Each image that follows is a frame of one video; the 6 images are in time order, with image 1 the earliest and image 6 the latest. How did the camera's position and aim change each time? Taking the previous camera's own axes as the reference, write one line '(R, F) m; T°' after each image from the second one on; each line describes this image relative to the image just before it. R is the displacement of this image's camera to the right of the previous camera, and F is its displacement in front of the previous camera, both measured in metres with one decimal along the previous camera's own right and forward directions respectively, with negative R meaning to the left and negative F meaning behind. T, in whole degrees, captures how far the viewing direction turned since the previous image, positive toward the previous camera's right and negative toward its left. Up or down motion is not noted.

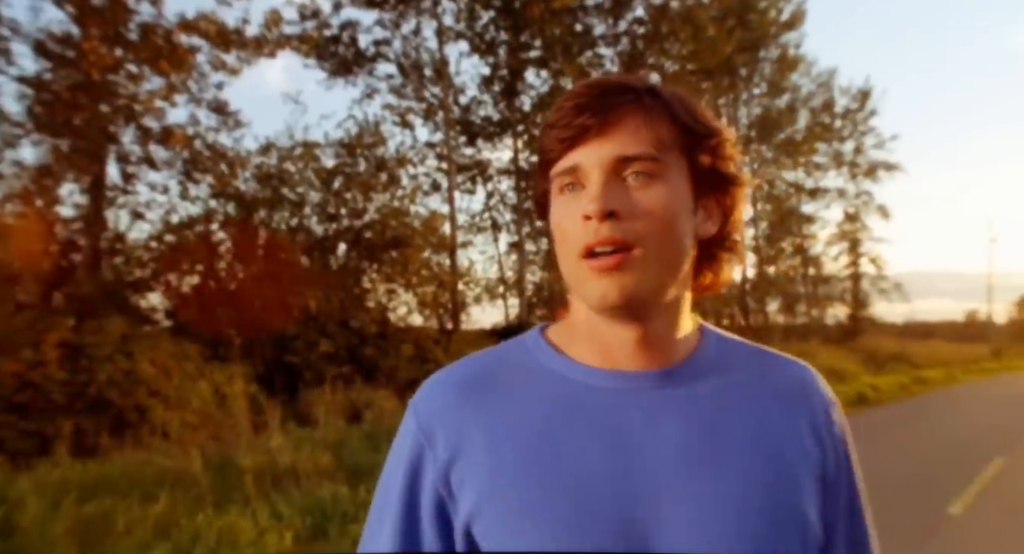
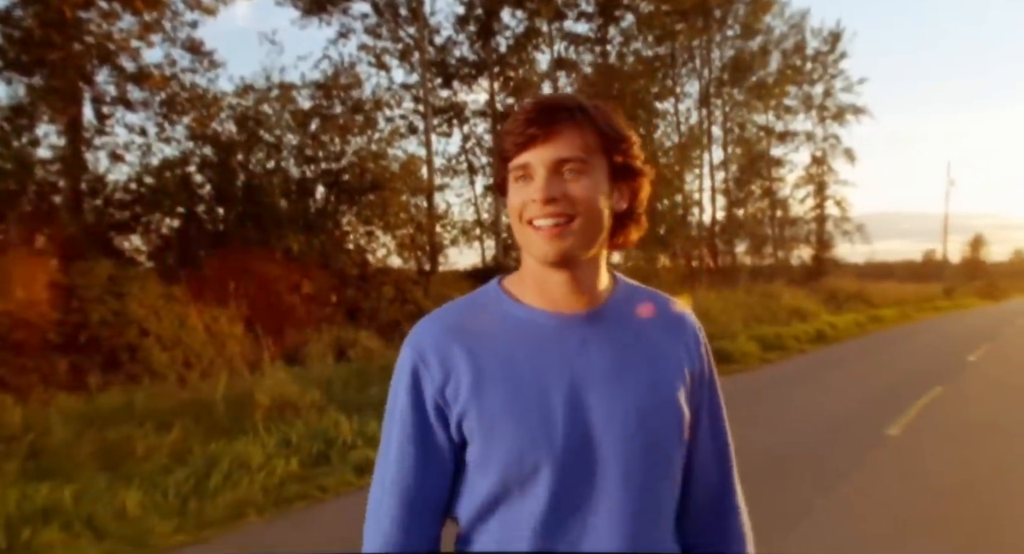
(-0.2, -0.6) m; +2°
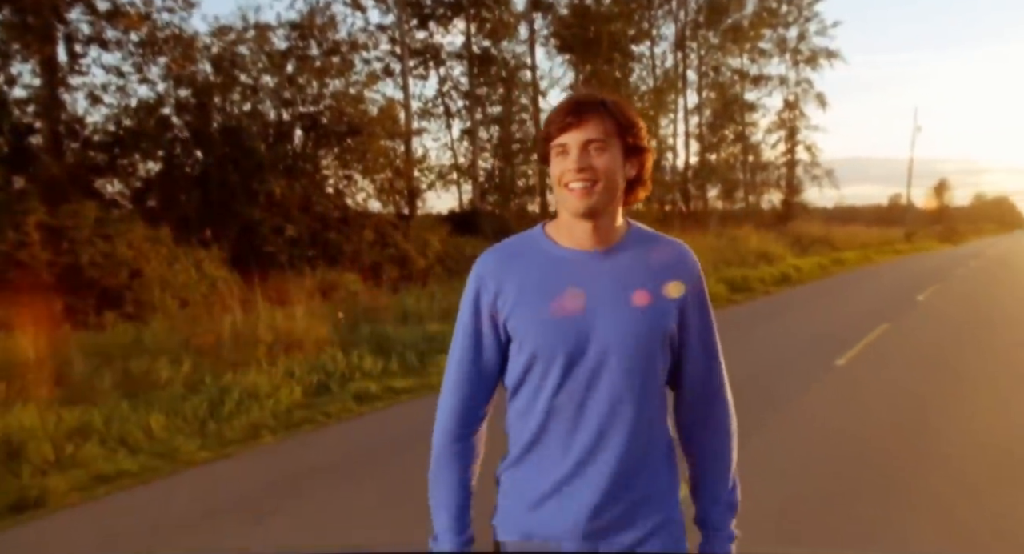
(-0.2, -0.7) m; +2°
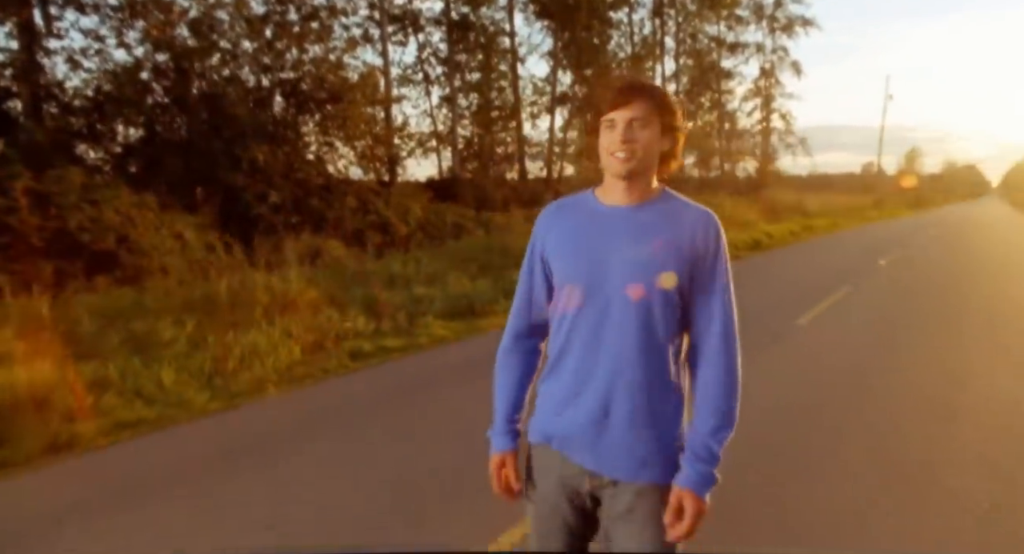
(-0.1, -0.6) m; +2°
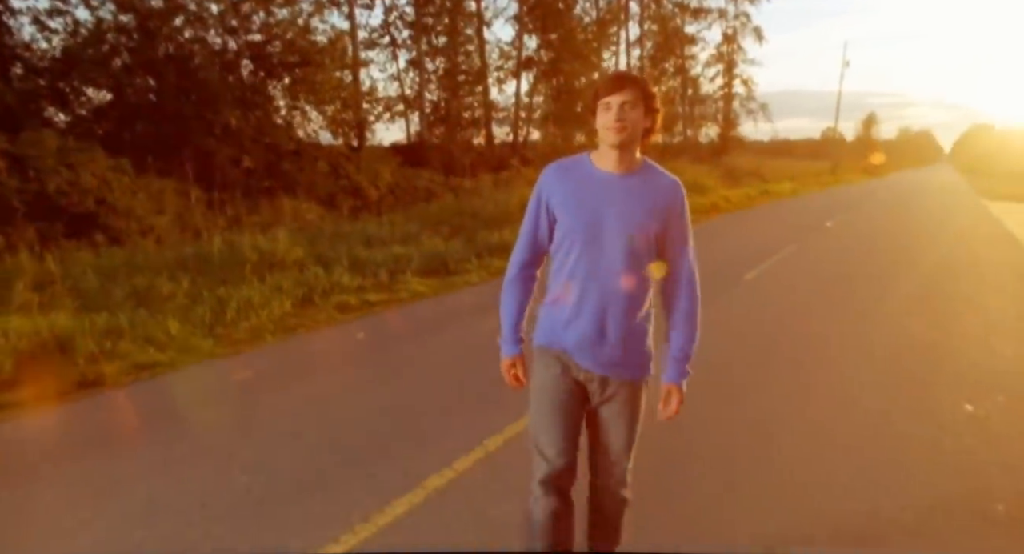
(-0.1, -0.9) m; +3°
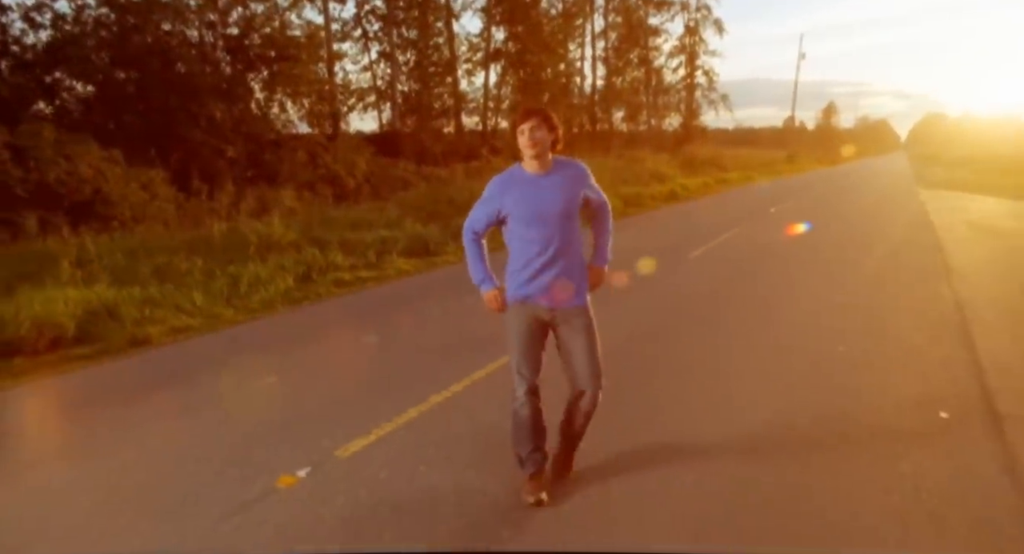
(-0.1, -1.6) m; +3°
